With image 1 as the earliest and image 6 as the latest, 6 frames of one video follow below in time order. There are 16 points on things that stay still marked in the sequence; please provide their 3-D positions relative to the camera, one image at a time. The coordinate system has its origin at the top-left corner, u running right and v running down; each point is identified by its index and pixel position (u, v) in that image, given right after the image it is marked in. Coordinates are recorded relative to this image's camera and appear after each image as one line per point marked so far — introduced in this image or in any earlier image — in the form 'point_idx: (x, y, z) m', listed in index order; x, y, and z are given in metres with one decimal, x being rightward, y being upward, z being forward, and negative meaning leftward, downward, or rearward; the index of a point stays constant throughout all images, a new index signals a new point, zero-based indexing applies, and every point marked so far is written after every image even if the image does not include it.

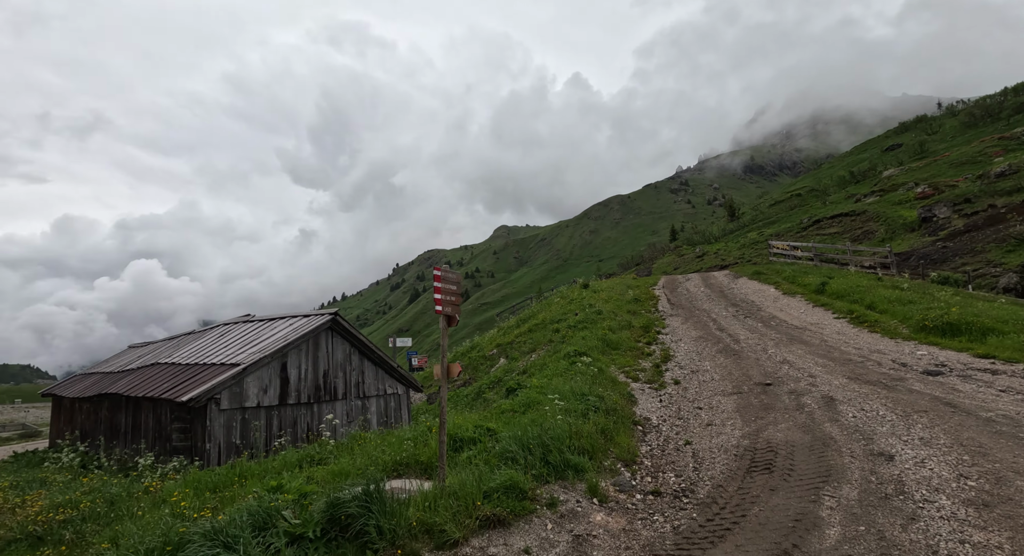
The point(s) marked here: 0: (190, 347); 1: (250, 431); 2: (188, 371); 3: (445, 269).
0: (-11.8, -2.5, +17.6) m
1: (-6.4, -3.7, +11.7) m
2: (-9.5, -2.7, +14.1) m
3: (-0.9, +0.2, +6.7) m
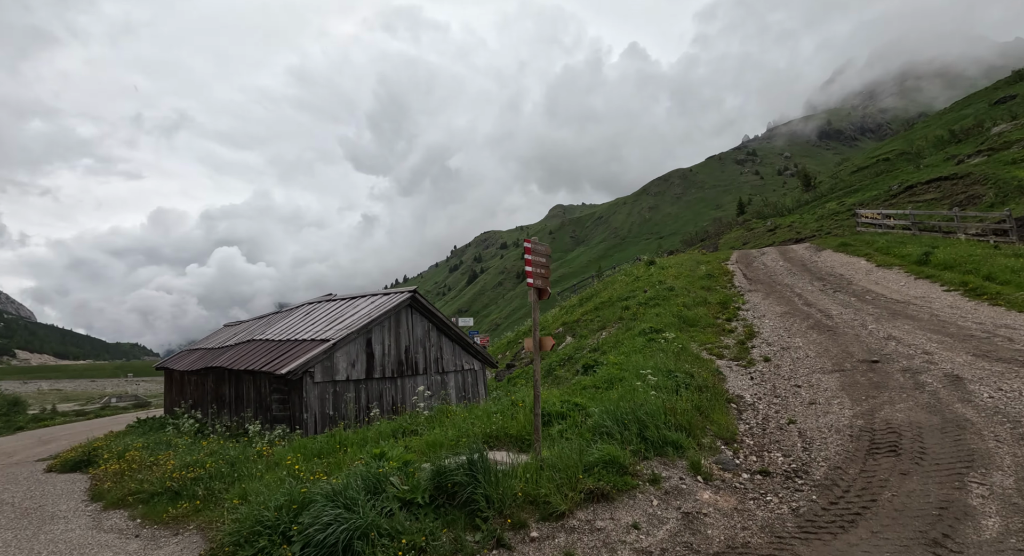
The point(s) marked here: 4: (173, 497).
0: (-9.1, -1.8, +18.9) m
1: (-4.4, -3.2, +12.5) m
2: (-7.3, -2.1, +15.2) m
3: (+0.3, +0.5, +6.6) m
4: (-5.6, -3.7, +8.1) m
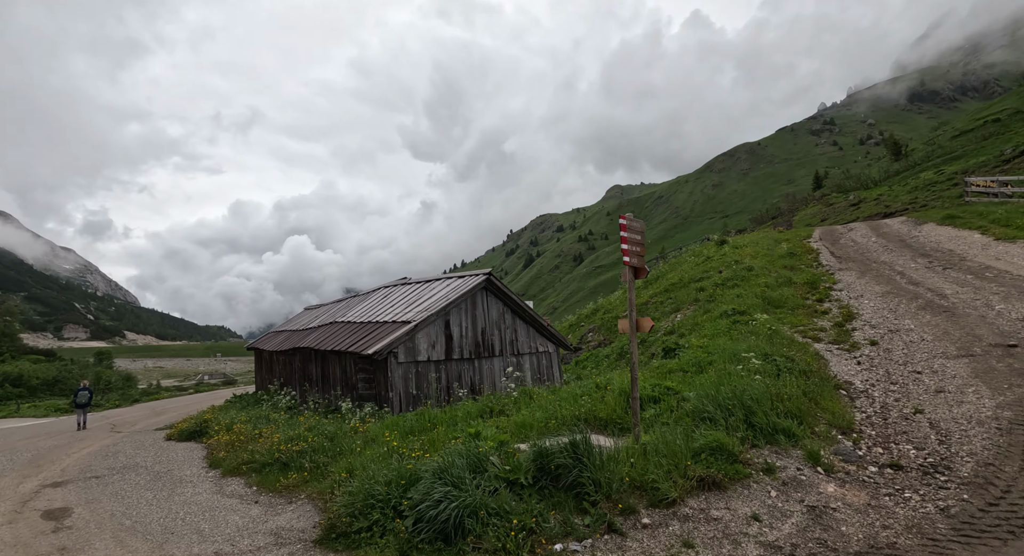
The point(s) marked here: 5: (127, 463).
0: (-6.2, -1.2, +19.7) m
1: (-2.4, -2.8, +12.9) m
2: (-4.9, -1.6, +15.9) m
3: (+1.6, +0.8, +6.4) m
4: (-4.1, -3.4, +8.7) m
5: (-9.4, -4.5, +11.9) m
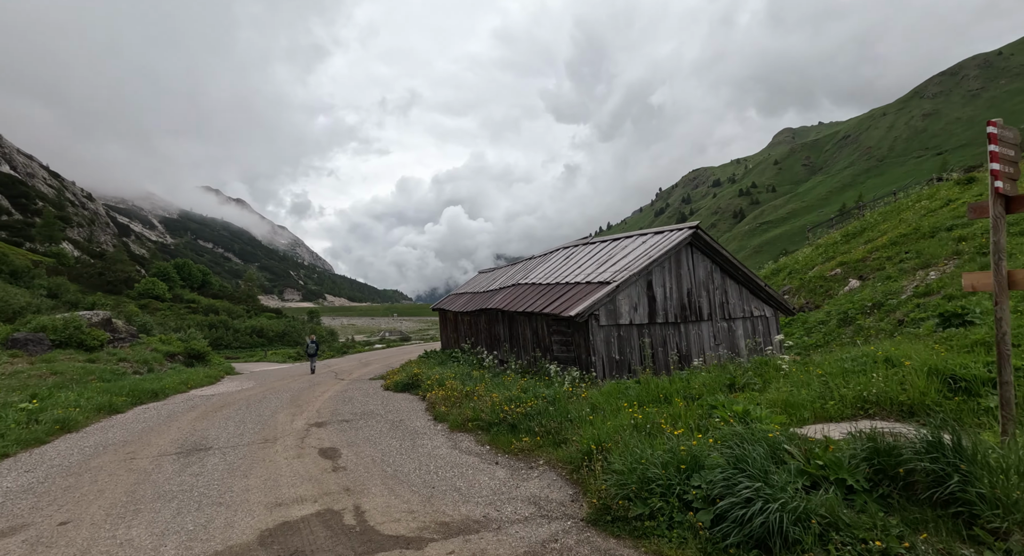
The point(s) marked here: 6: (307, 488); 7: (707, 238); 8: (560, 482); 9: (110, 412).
0: (+1.2, +0.4, +19.7) m
1: (+2.9, -1.7, +12.1) m
2: (+1.4, -0.4, +15.6) m
3: (+4.5, +1.4, +4.5) m
4: (0.0, -2.7, +8.7) m
5: (-4.1, -3.6, +13.4) m
6: (-2.9, -3.0, +7.0) m
7: (+5.1, +1.0, +12.6) m
8: (+0.6, -2.7, +6.3) m
9: (-12.3, -4.1, +14.8) m
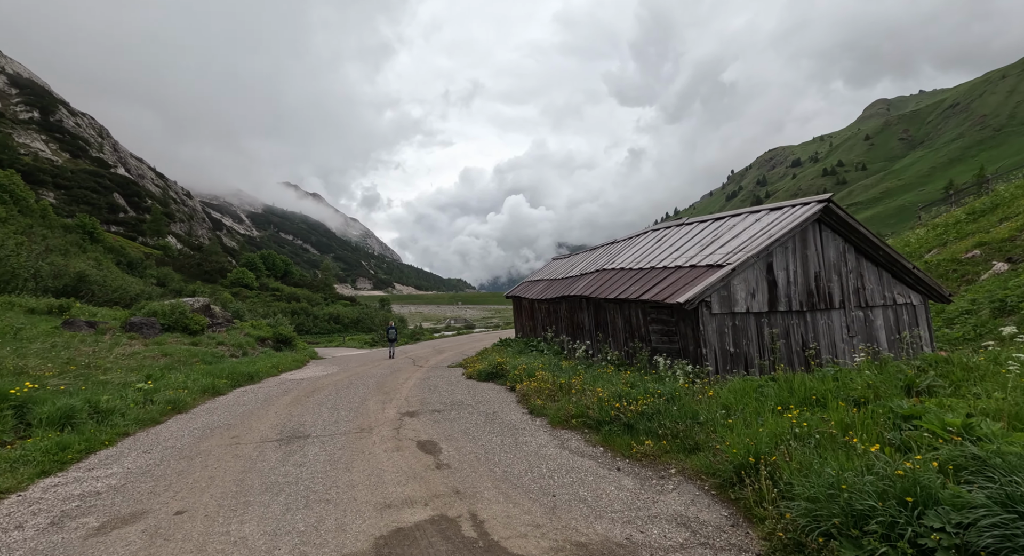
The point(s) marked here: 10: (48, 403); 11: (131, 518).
0: (+4.5, +0.9, +18.4) m
1: (+5.2, -1.4, +10.7) m
2: (+4.1, +0.1, +14.4) m
3: (+5.8, +1.6, +2.9) m
4: (+1.8, -2.4, +7.7) m
5: (-1.6, -3.2, +13.0) m
6: (-1.3, -2.8, +6.4) m
7: (+7.4, +1.4, +10.9) m
8: (+2.2, -2.4, +5.3) m
9: (-9.6, -3.7, +15.4) m
10: (-9.4, -2.5, +9.8) m
11: (-4.7, -3.0, +6.0) m
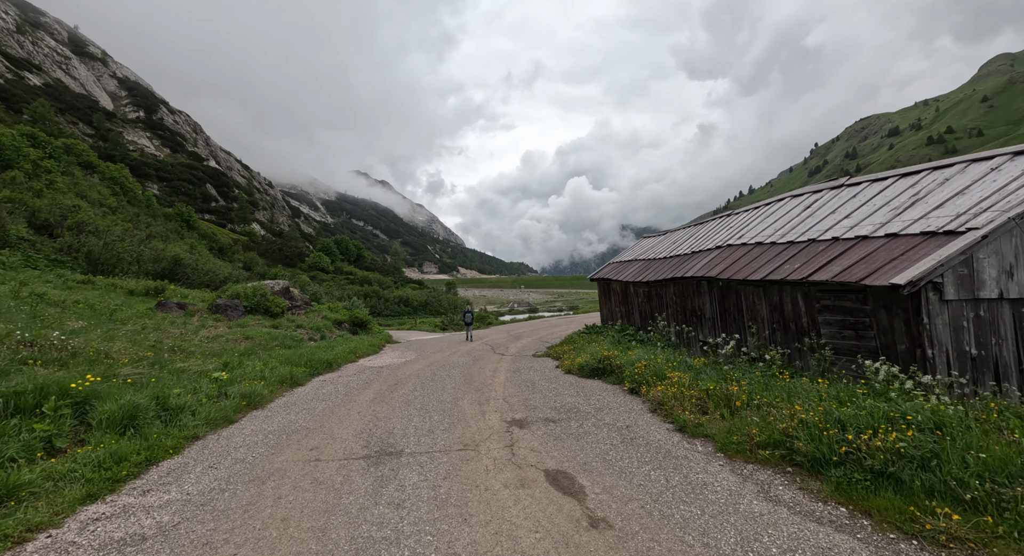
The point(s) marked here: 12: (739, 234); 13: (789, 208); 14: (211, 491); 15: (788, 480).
0: (+7.8, +1.6, +15.1) m
1: (+7.5, -0.9, +7.5) m
2: (+6.9, +0.7, +11.2) m
3: (+7.1, +1.7, -0.5) m
4: (+3.8, -2.1, +5.0) m
5: (+1.1, -2.7, +10.7) m
6: (+0.6, -2.5, +4.1) m
7: (+9.7, +1.9, +7.3) m
8: (+3.8, -2.2, +2.6) m
9: (-6.5, -3.1, +14.2) m
10: (-7.0, -2.1, +8.5) m
11: (-2.9, -2.7, +4.1) m
12: (+7.5, +1.4, +16.0) m
13: (+8.4, +2.1, +14.7) m
14: (-4.0, -2.8, +6.3) m
15: (+3.2, -2.4, +5.7) m
